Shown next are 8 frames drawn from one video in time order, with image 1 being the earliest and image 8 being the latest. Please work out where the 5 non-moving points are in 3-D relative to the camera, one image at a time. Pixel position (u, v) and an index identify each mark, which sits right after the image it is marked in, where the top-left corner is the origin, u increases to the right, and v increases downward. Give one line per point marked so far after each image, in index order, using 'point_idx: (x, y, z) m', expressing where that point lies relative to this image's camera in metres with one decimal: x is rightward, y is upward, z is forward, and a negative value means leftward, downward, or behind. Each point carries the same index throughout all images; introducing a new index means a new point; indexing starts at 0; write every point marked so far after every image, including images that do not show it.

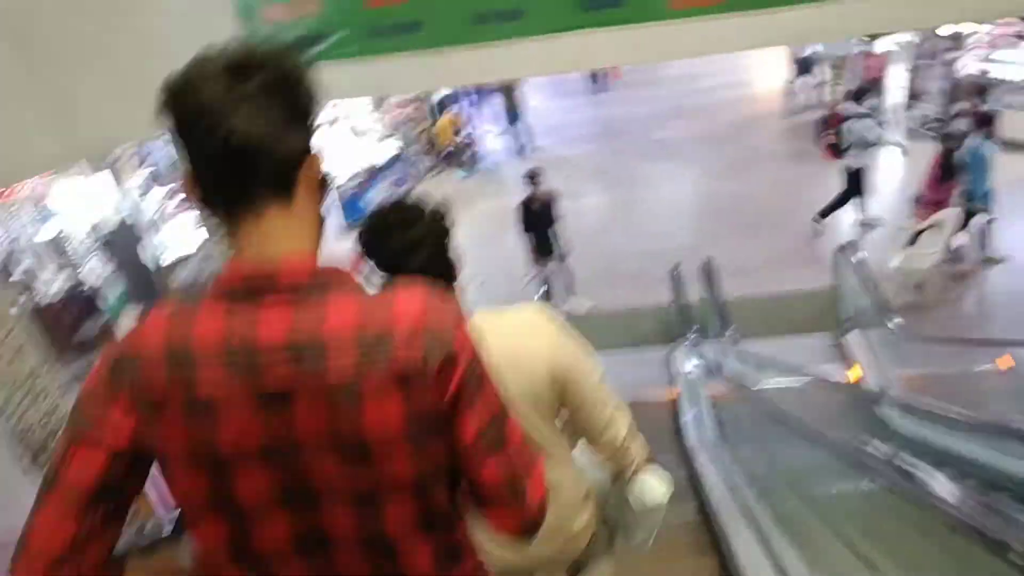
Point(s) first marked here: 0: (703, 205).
0: (+2.2, +1.5, +9.8) m
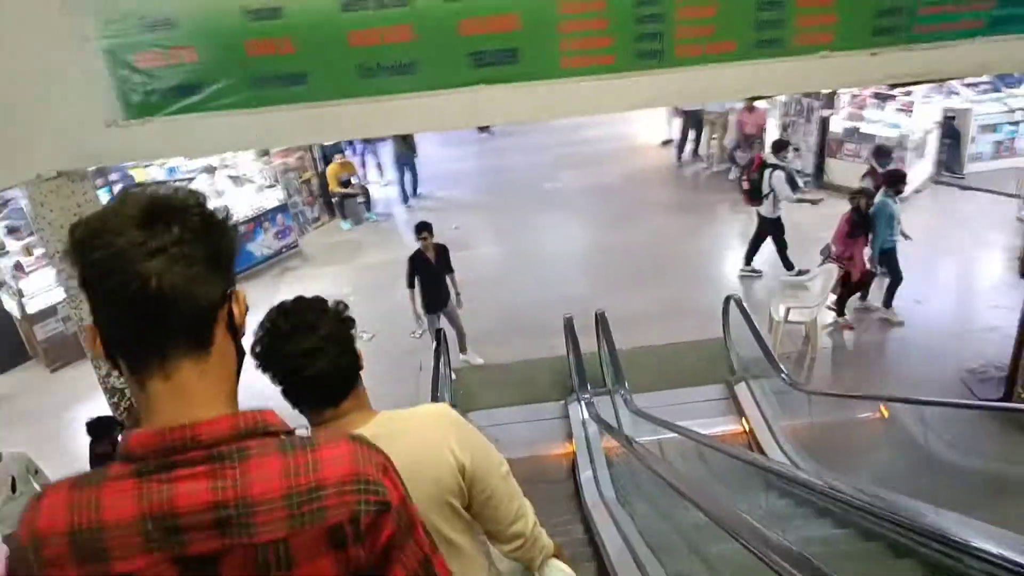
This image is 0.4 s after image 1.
0: (+0.9, +0.9, +9.9) m
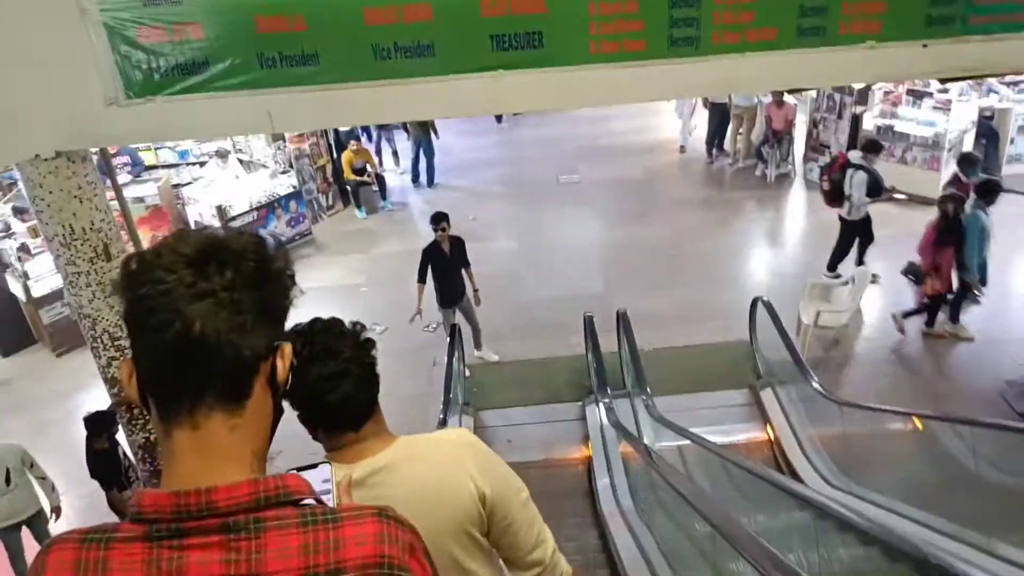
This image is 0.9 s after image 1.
0: (+1.1, +1.0, +9.7) m
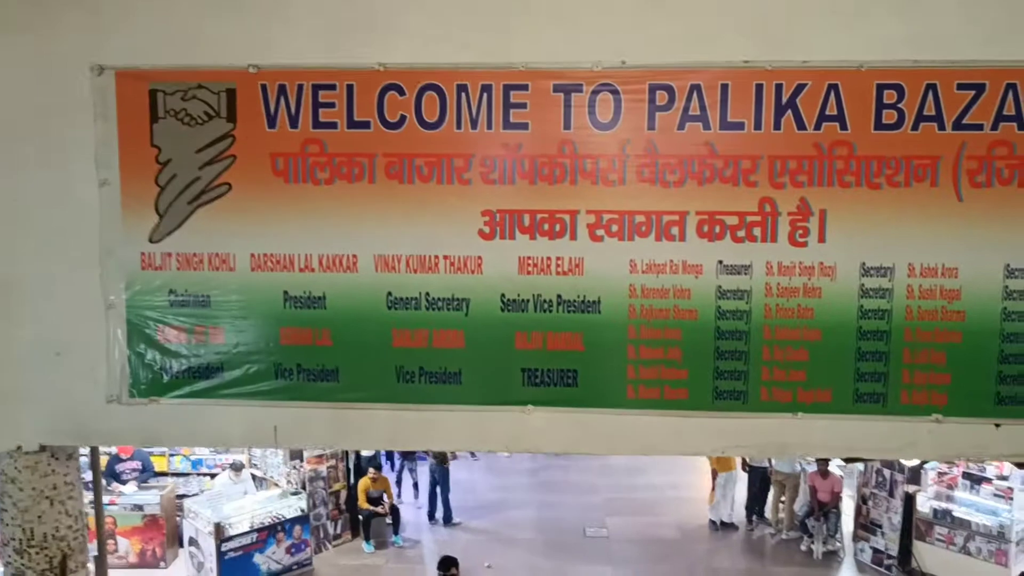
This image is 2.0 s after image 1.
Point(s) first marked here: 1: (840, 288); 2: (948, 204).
0: (+1.3, -2.9, +8.8) m
1: (+1.4, 0.0, +3.7) m
2: (+1.9, +0.4, +3.6) m
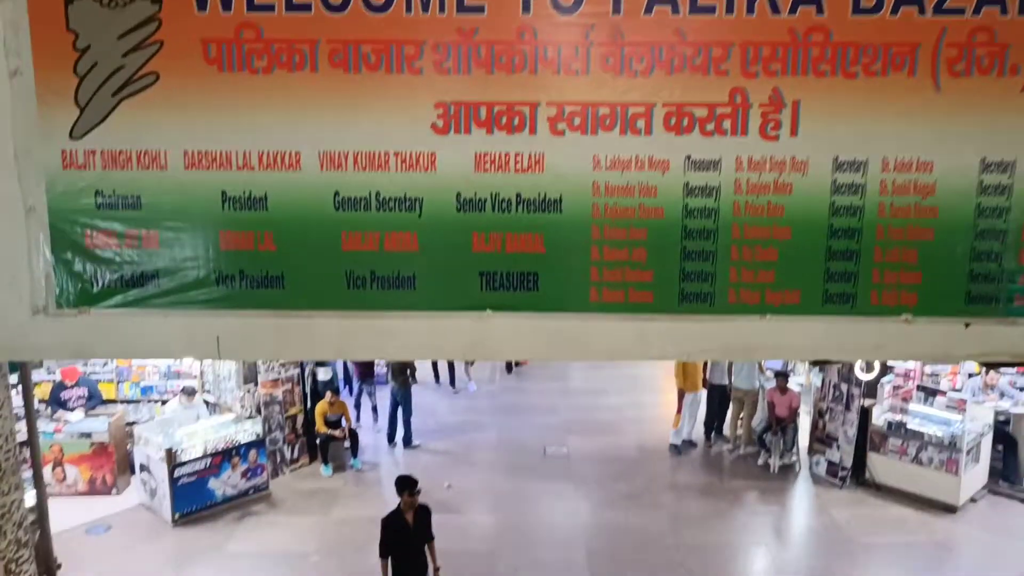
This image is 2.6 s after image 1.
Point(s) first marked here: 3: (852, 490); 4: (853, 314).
0: (+0.9, -2.1, +8.8) m
1: (+1.3, +0.4, +3.5) m
2: (+1.7, +0.8, +3.4) m
3: (+3.5, -2.1, +8.5) m
4: (+1.5, -0.1, +3.6) m
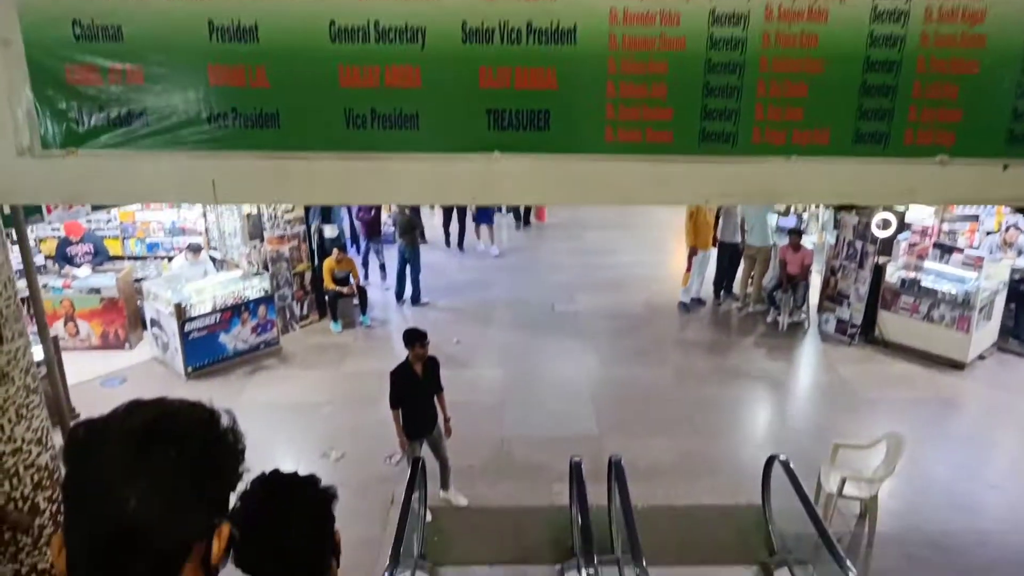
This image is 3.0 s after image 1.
0: (+1.0, -0.5, +8.9) m
1: (+1.3, +1.1, +3.2) m
2: (+1.7, +1.4, +3.1) m
3: (+3.6, -0.6, +8.5) m
4: (+1.5, +0.5, +3.4) m
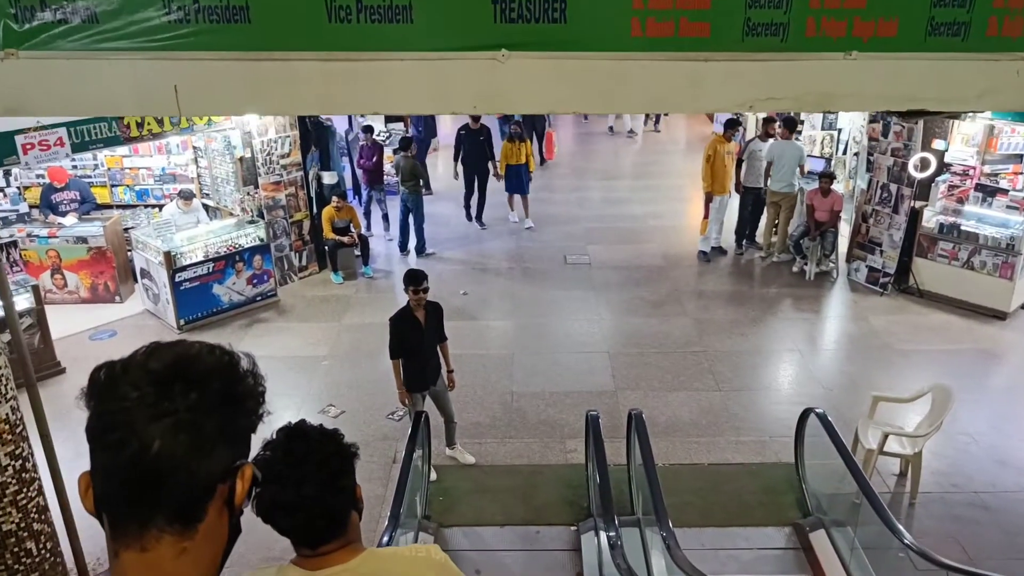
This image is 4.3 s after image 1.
0: (+1.1, 0.0, +8.4) m
1: (+1.3, +1.3, +2.7) m
2: (+1.8, +1.7, +2.5) m
3: (+3.7, -0.1, +8.0) m
4: (+1.5, +0.8, +2.9) m
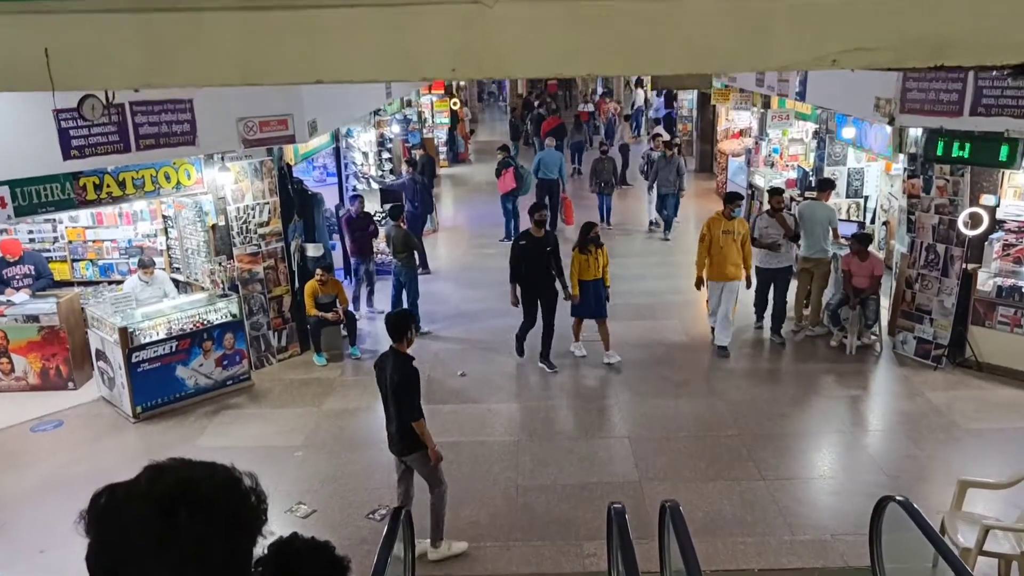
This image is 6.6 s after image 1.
0: (+1.1, -0.7, +7.5) m
1: (+1.3, +1.3, +1.9) m
2: (+1.7, +1.7, +1.8) m
3: (+3.7, -0.7, +7.1) m
4: (+1.5, +0.8, +2.1) m
